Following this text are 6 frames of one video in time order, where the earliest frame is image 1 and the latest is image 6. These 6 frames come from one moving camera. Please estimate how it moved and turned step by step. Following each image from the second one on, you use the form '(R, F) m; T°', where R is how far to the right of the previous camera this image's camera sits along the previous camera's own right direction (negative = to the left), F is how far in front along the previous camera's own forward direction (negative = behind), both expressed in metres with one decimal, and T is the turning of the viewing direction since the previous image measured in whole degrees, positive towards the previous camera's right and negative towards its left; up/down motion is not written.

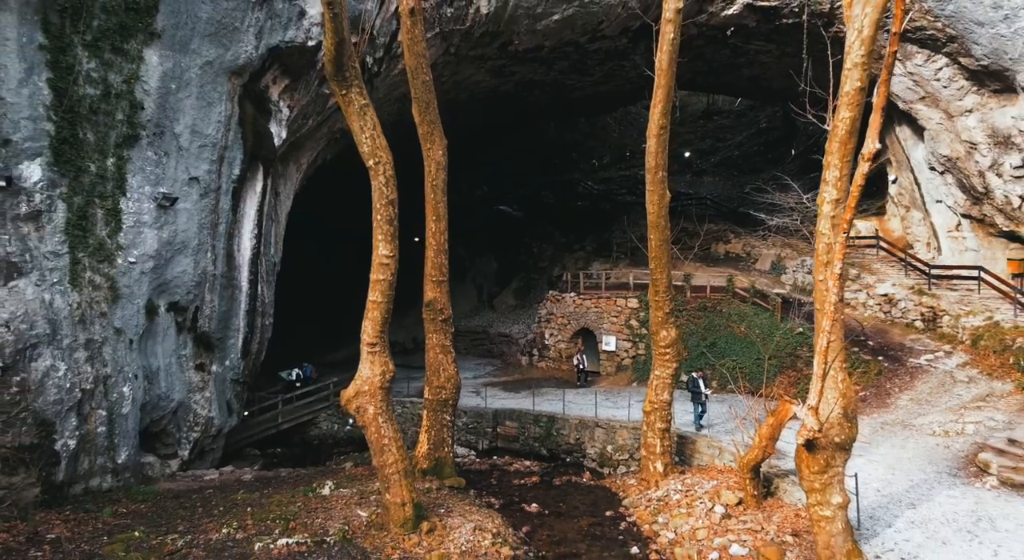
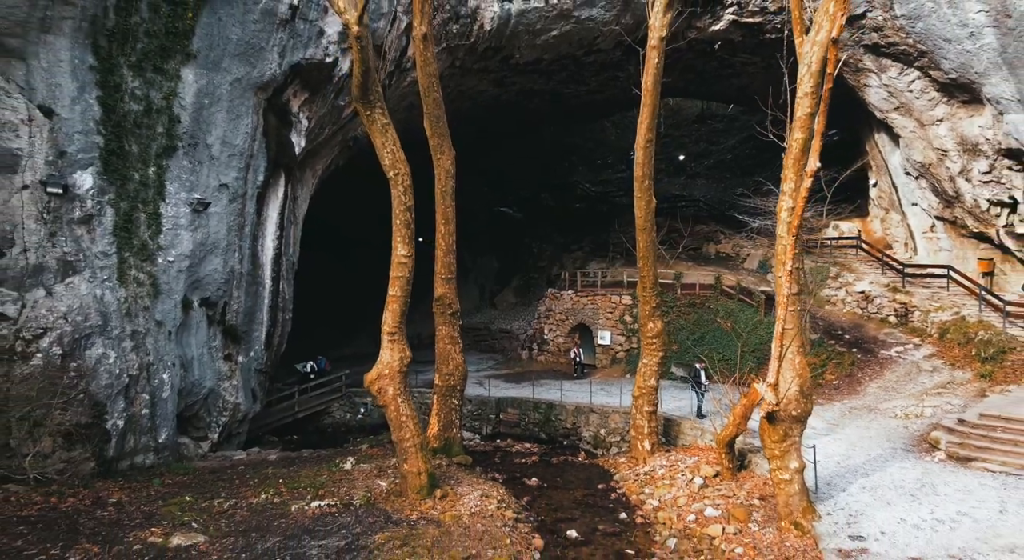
(0.0, -0.9) m; 0°
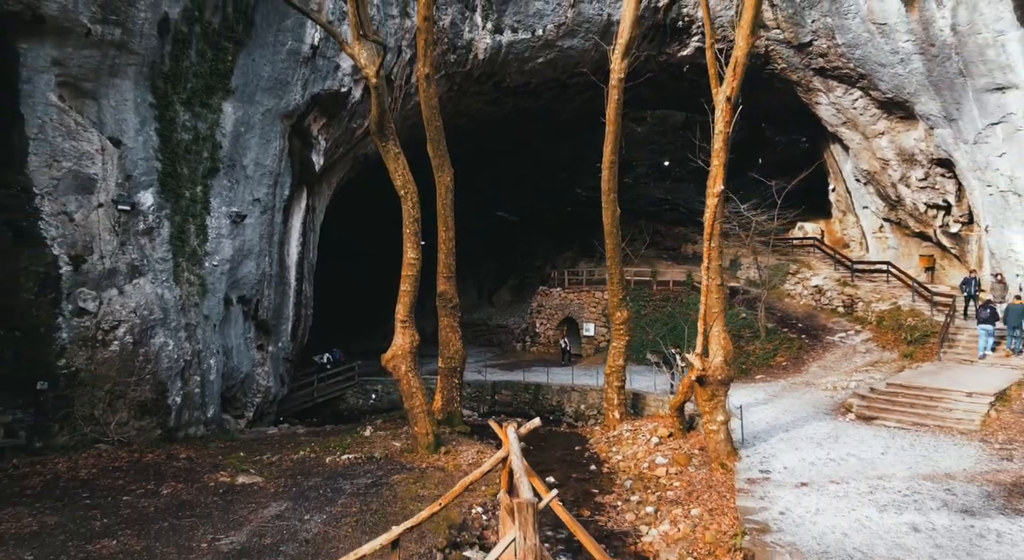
(+0.2, -1.8) m; 0°
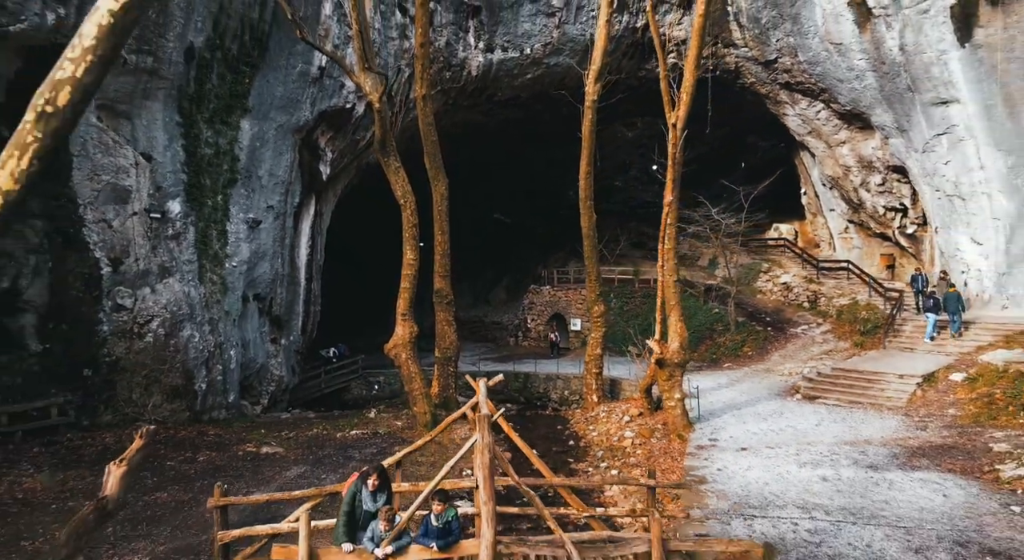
(+0.2, -1.3) m; 0°
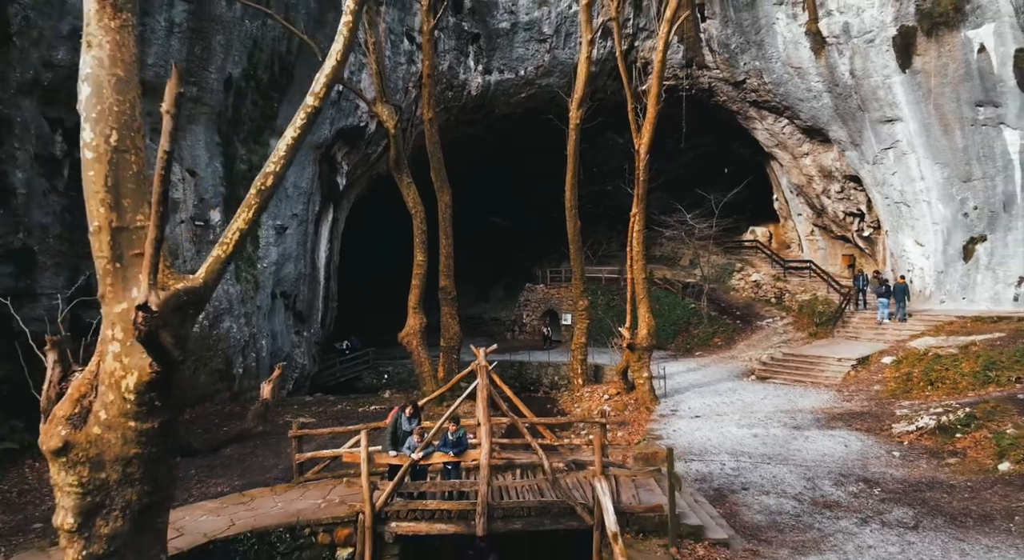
(+0.1, -1.8) m; 0°
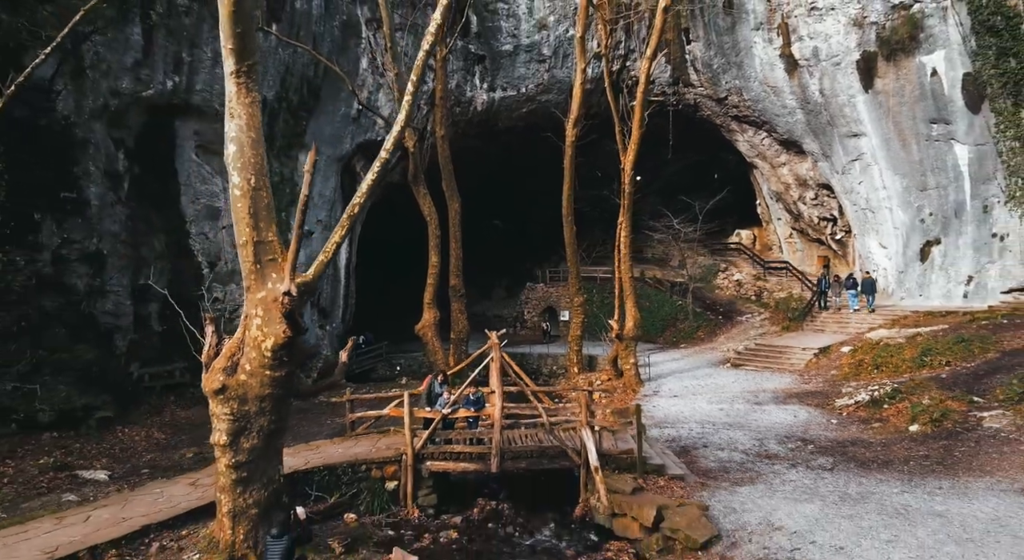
(-0.1, -1.7) m; 0°
